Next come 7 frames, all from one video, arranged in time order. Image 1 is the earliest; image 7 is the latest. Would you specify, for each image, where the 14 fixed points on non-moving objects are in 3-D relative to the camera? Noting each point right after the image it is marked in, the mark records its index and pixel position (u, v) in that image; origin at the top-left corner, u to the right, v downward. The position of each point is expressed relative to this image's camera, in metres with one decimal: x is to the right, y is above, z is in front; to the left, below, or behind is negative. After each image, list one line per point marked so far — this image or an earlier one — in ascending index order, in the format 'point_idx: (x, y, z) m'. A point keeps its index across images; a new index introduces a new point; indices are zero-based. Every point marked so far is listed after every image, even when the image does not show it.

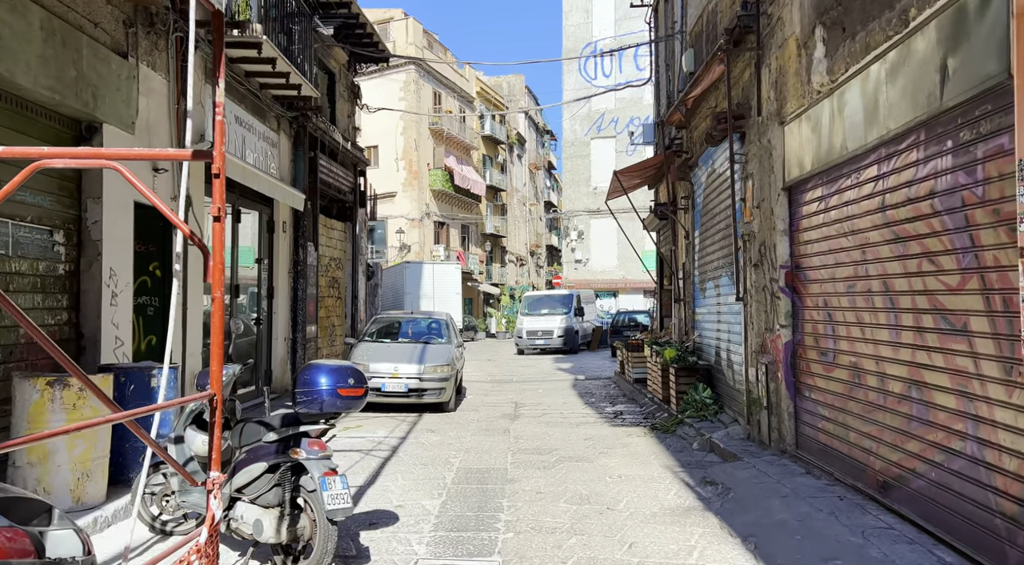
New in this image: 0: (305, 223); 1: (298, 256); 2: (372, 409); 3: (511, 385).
0: (-3.5, +1.0, +12.9) m
1: (-3.5, +0.4, +12.7) m
2: (-2.2, -2.0, +11.9) m
3: (0.0, -2.2, +16.2) m
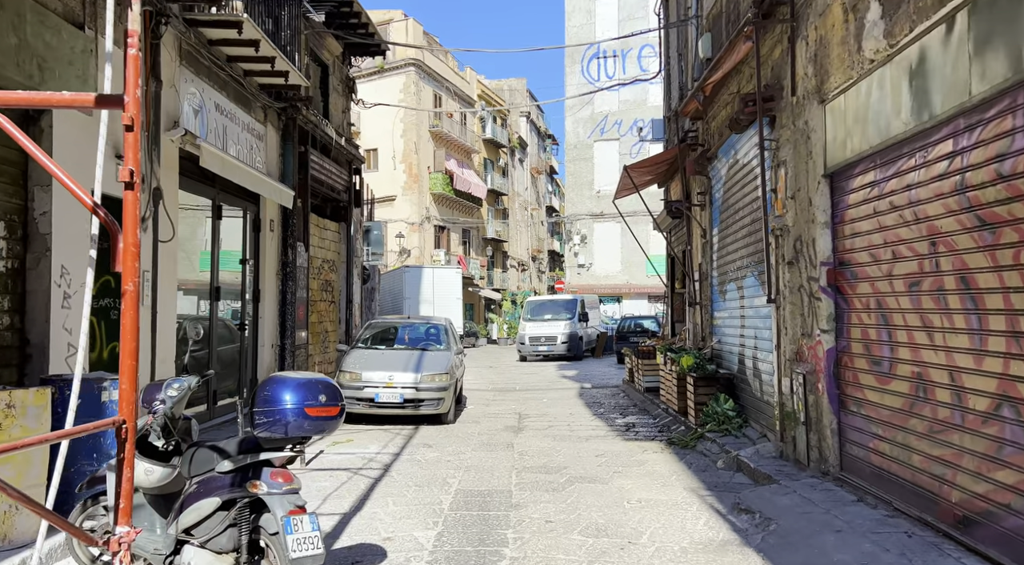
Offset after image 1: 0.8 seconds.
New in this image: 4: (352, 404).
0: (-3.4, +1.0, +12.1) m
1: (-3.5, +0.4, +11.9) m
2: (-2.1, -2.0, +11.1) m
3: (0.0, -2.2, +15.4) m
4: (-2.2, -1.7, +10.7) m
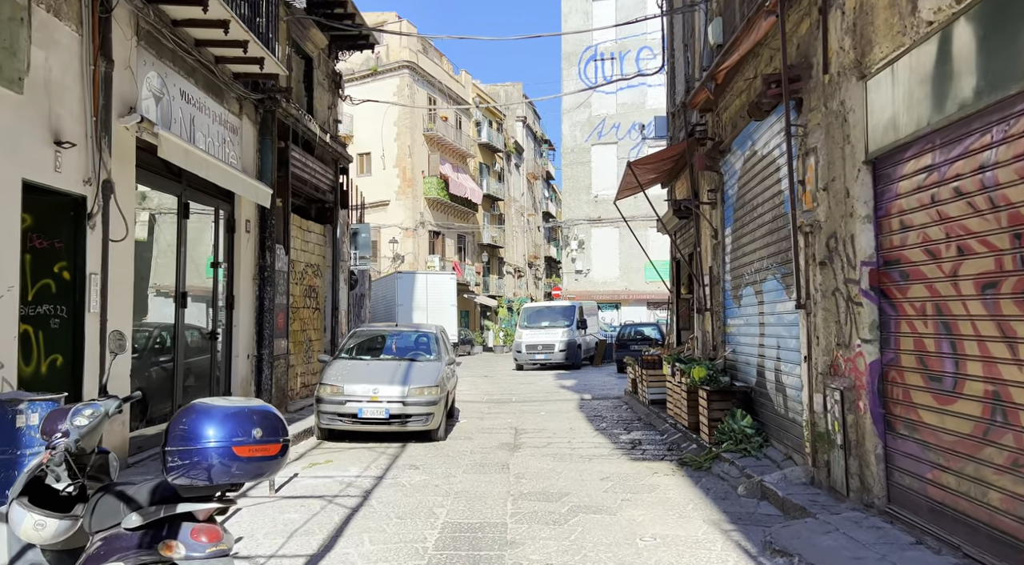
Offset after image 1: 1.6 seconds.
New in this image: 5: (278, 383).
0: (-3.5, +0.9, +11.2) m
1: (-3.6, +0.3, +11.1) m
2: (-2.2, -2.1, +10.2) m
3: (0.0, -2.3, +14.5) m
4: (-2.3, -1.8, +9.8) m
5: (-3.5, -1.5, +11.4) m
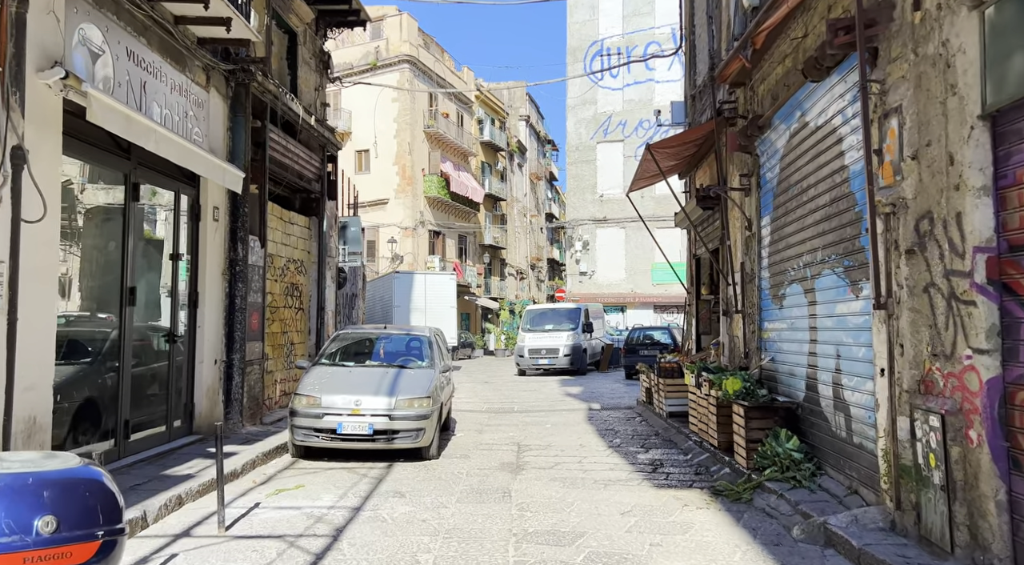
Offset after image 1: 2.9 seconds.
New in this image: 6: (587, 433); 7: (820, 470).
0: (-3.4, +0.9, +10.0) m
1: (-3.5, +0.4, +9.8) m
2: (-2.2, -2.0, +9.0) m
3: (0.0, -2.3, +13.2) m
4: (-2.3, -1.7, +8.5) m
5: (-3.4, -1.4, +10.1) m
6: (+1.1, -2.2, +11.1) m
7: (+2.6, -1.6, +6.6) m
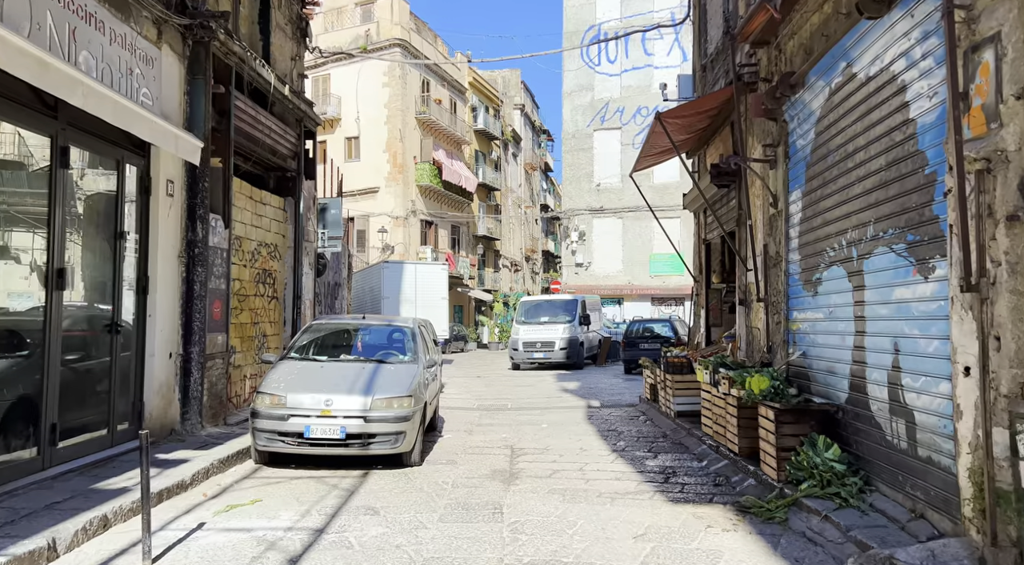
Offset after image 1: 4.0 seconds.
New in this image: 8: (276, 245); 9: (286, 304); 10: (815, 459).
0: (-3.5, +1.1, +8.9) m
1: (-3.6, +0.6, +8.7) m
2: (-2.2, -1.9, +7.9) m
3: (-0.1, -2.1, +12.2) m
4: (-2.3, -1.5, +7.5) m
5: (-3.5, -1.3, +9.0) m
6: (+1.0, -2.0, +10.0) m
7: (+2.6, -1.5, +5.5) m
8: (-3.6, +0.6, +11.7) m
9: (-3.5, -0.3, +12.1) m
10: (+2.3, -1.3, +5.8) m
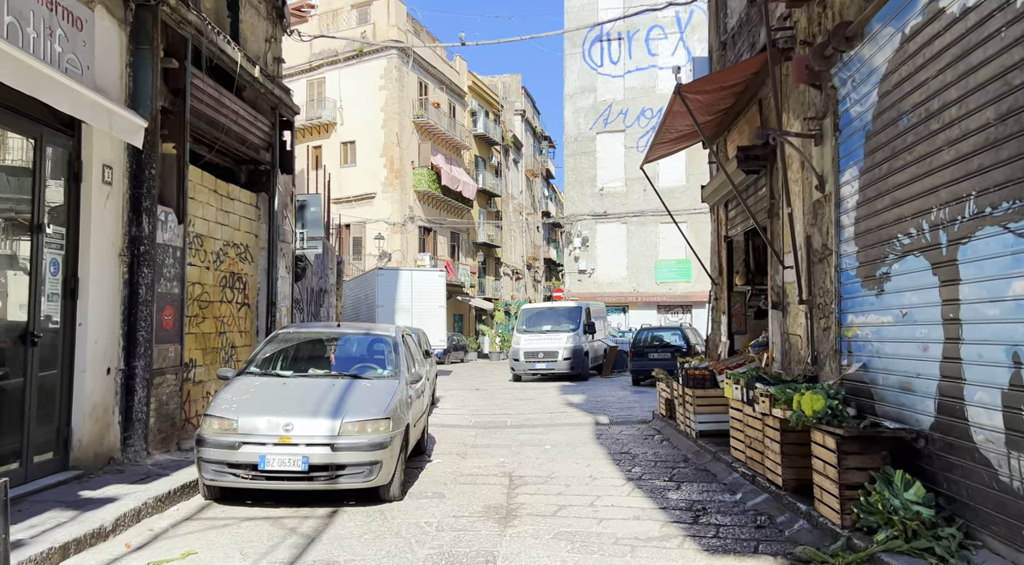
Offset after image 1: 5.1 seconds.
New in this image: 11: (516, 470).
0: (-3.5, +1.1, +7.6) m
1: (-3.6, +0.5, +7.5) m
2: (-2.2, -1.9, +6.6) m
3: (-0.1, -2.2, +10.9) m
4: (-2.4, -1.6, +6.2) m
5: (-3.5, -1.3, +7.8) m
6: (+1.0, -2.0, +8.8) m
7: (+2.5, -1.4, +4.3) m
8: (-3.6, +0.5, +10.5) m
9: (-3.6, -0.4, +10.8) m
10: (+2.3, -1.3, +4.6) m
11: (0.0, -2.0, +8.3) m
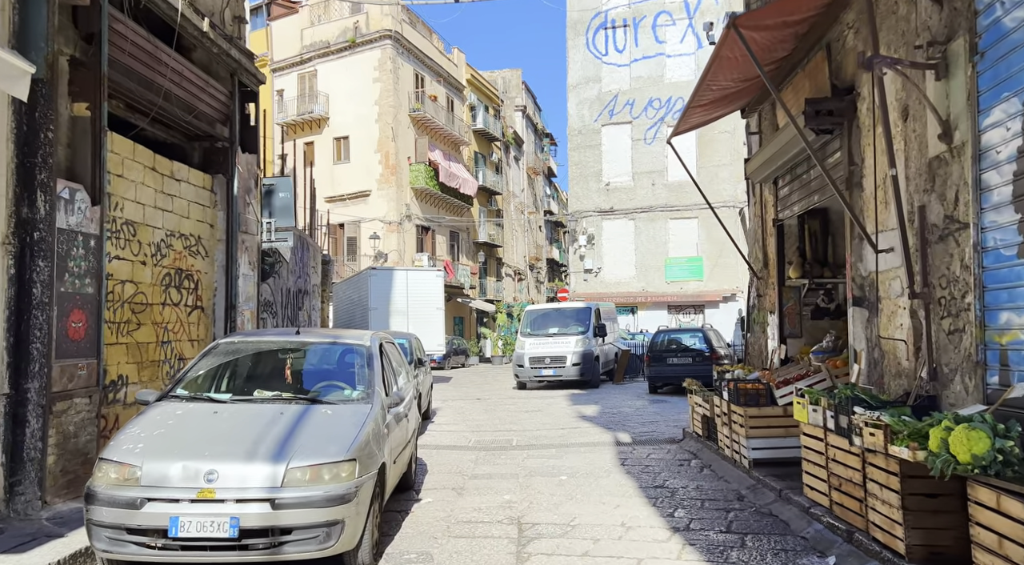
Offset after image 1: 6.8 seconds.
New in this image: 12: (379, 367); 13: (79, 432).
0: (-3.5, +1.1, +5.9) m
1: (-3.6, +0.5, +5.7) m
2: (-2.2, -1.8, +4.9) m
3: (0.0, -2.1, +9.2) m
4: (-2.3, -1.5, +4.5) m
5: (-3.5, -1.3, +6.0) m
6: (+1.1, -1.9, +7.0) m
7: (+2.6, -1.3, +2.5) m
8: (-3.6, +0.5, +8.8) m
9: (-3.5, -0.4, +9.1) m
10: (+2.3, -1.2, +2.8) m
11: (+0.1, -1.9, +6.5) m
12: (-1.1, -0.7, +6.4) m
13: (-3.5, -1.2, +6.2) m
